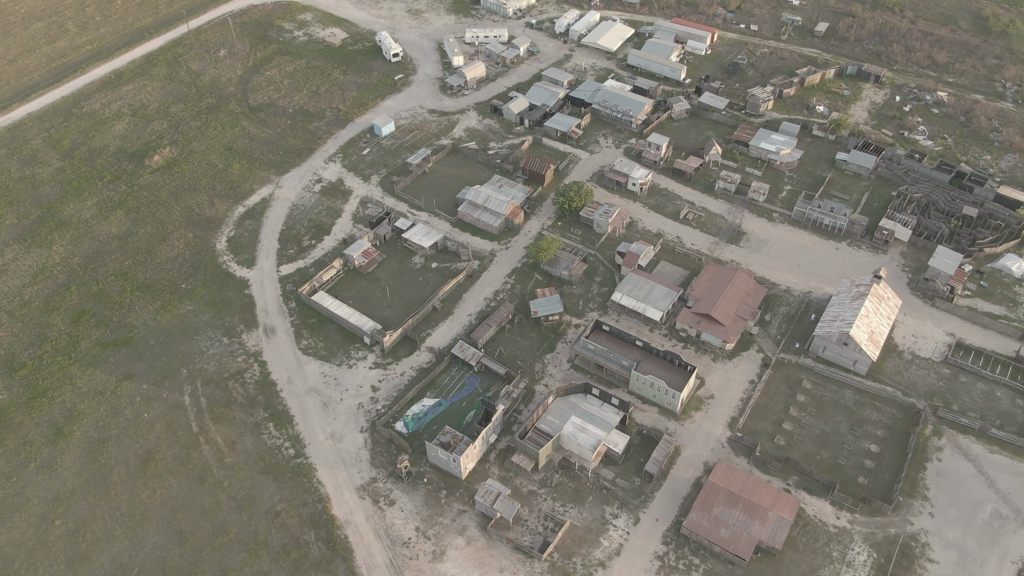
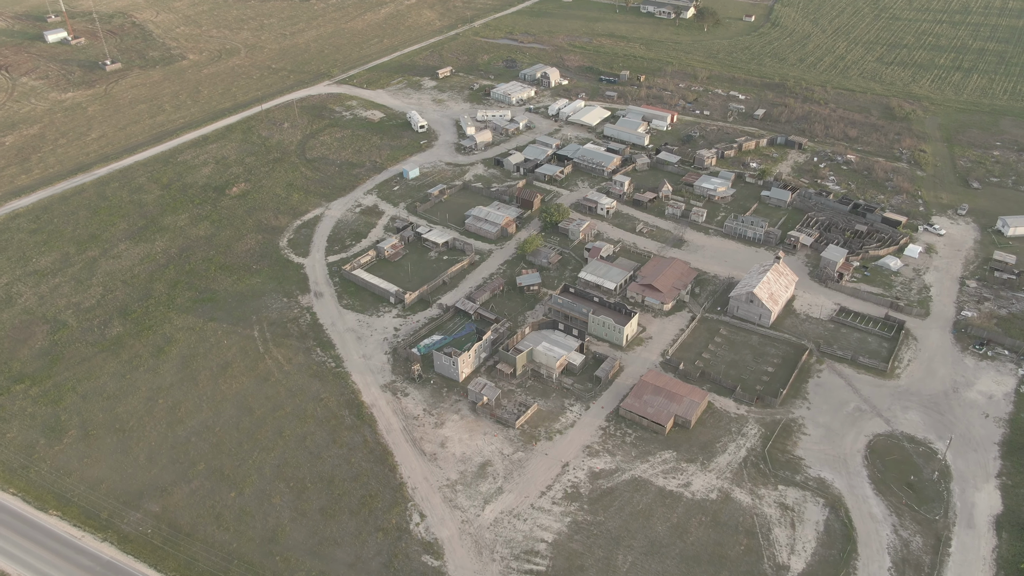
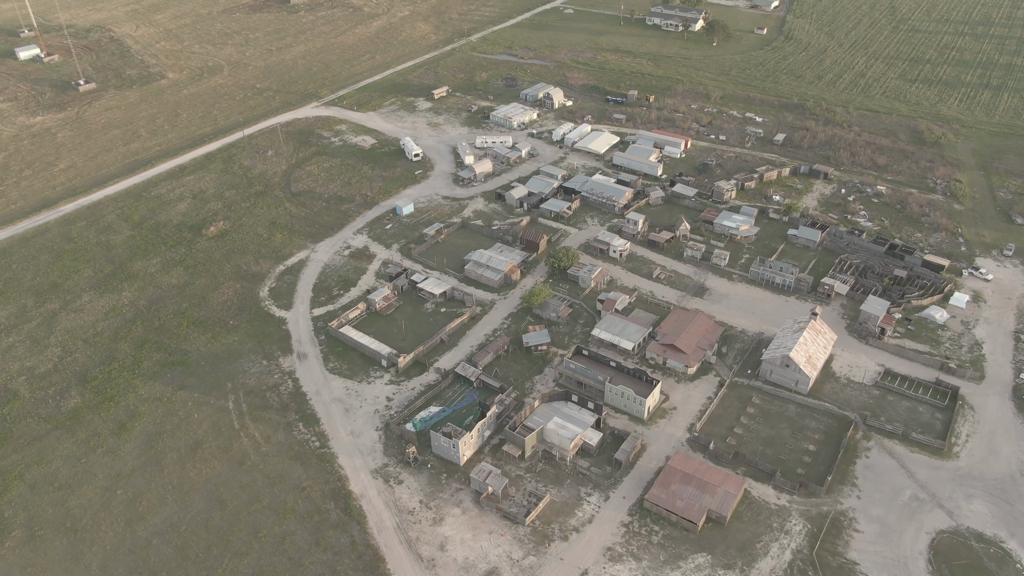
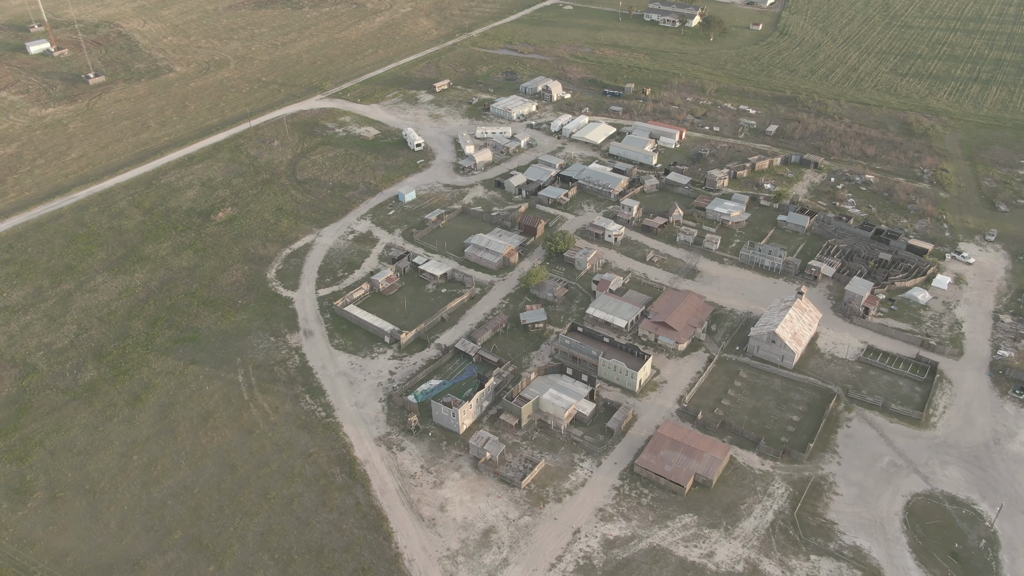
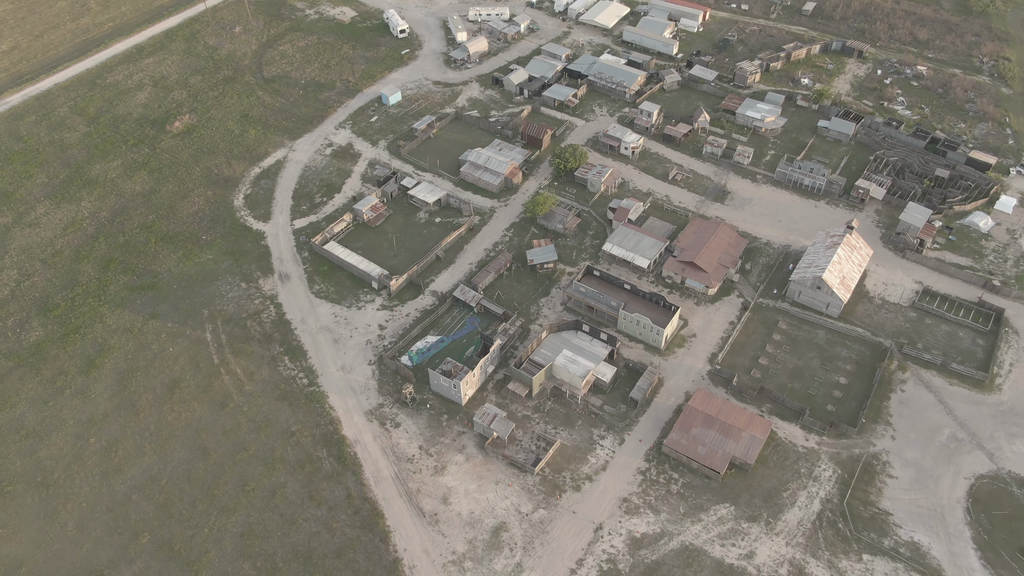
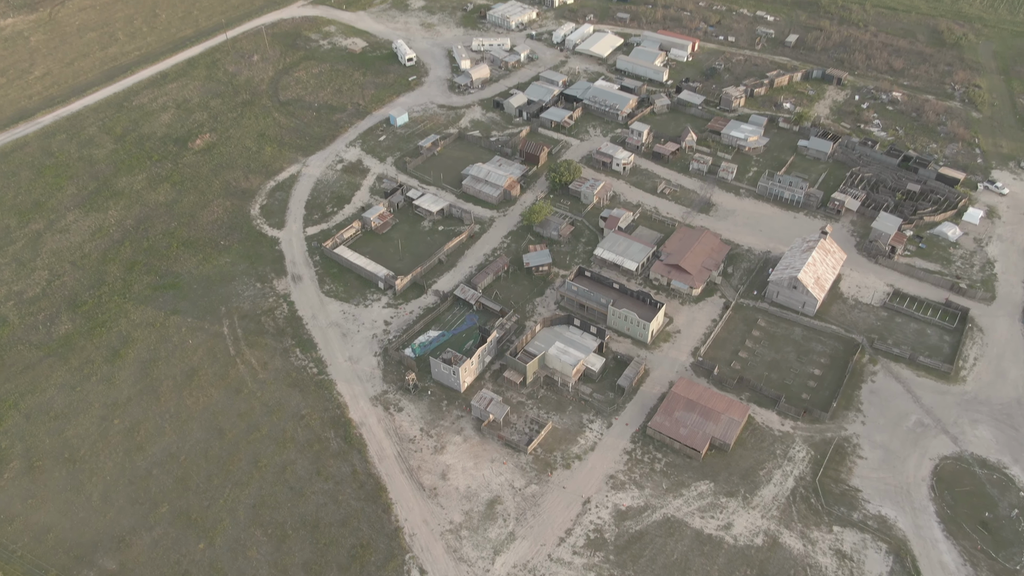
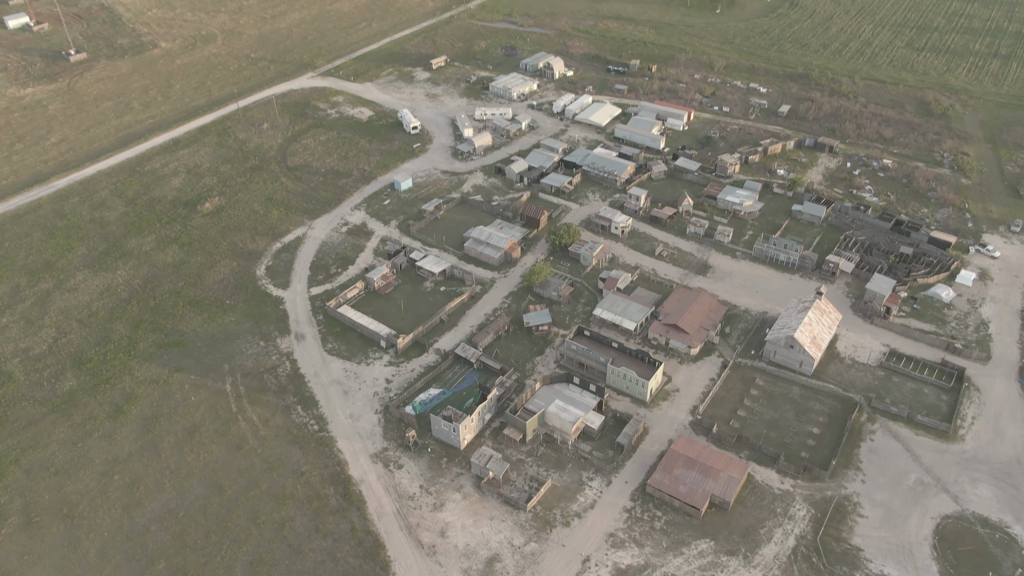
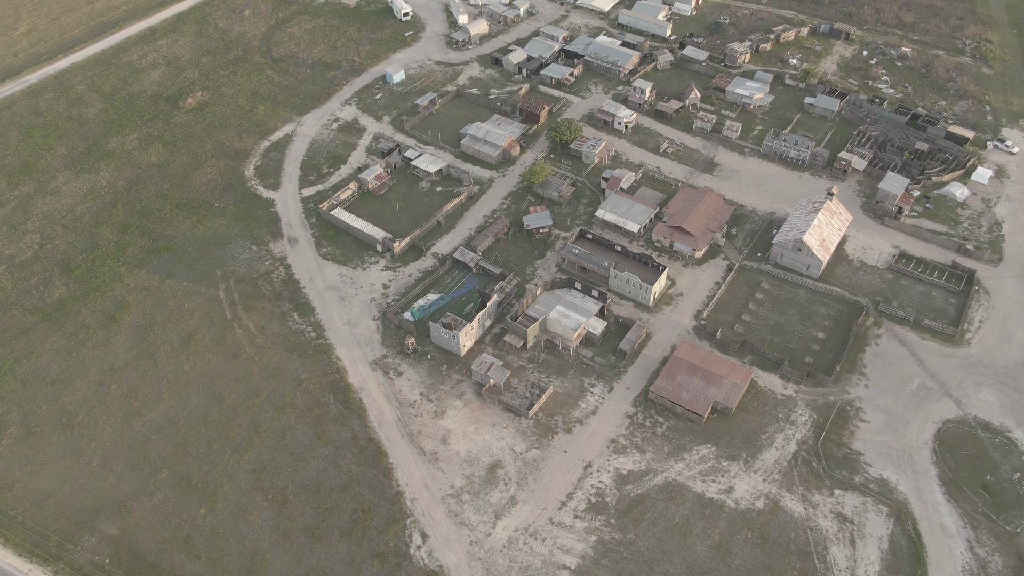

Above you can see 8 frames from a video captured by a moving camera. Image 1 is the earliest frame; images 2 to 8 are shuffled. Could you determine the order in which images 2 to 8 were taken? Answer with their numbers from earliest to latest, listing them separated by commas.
5, 8, 6, 7, 3, 4, 2
